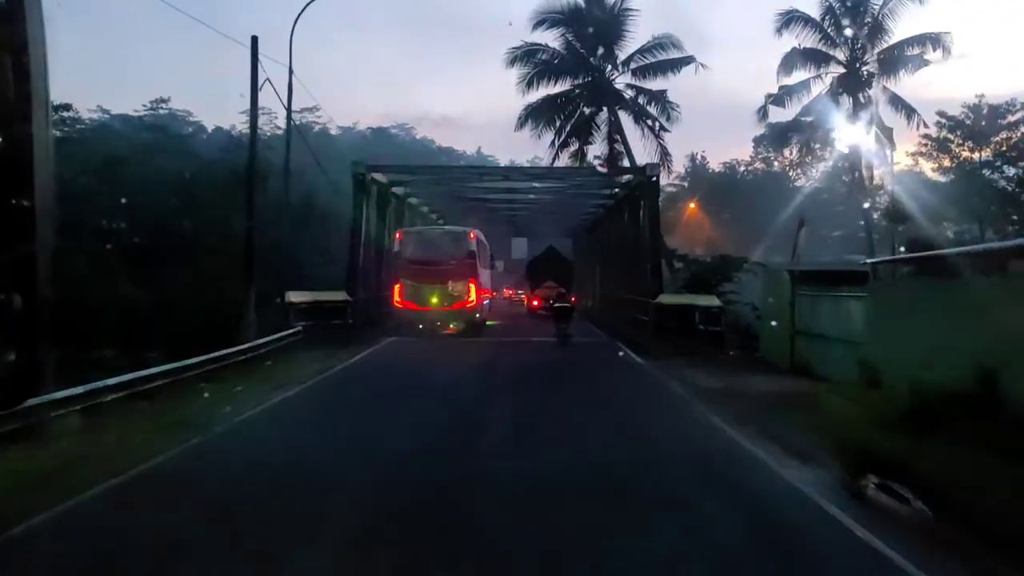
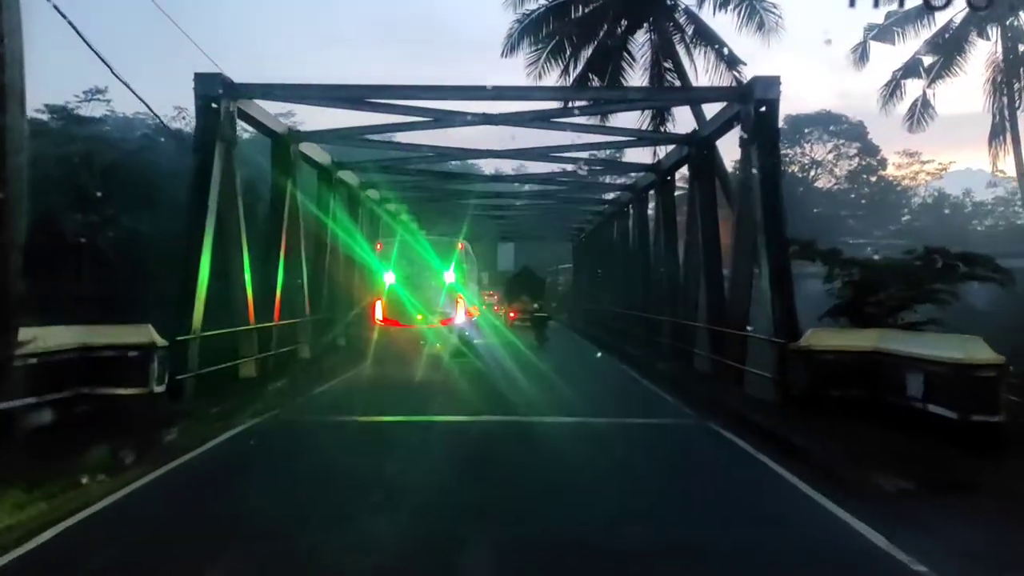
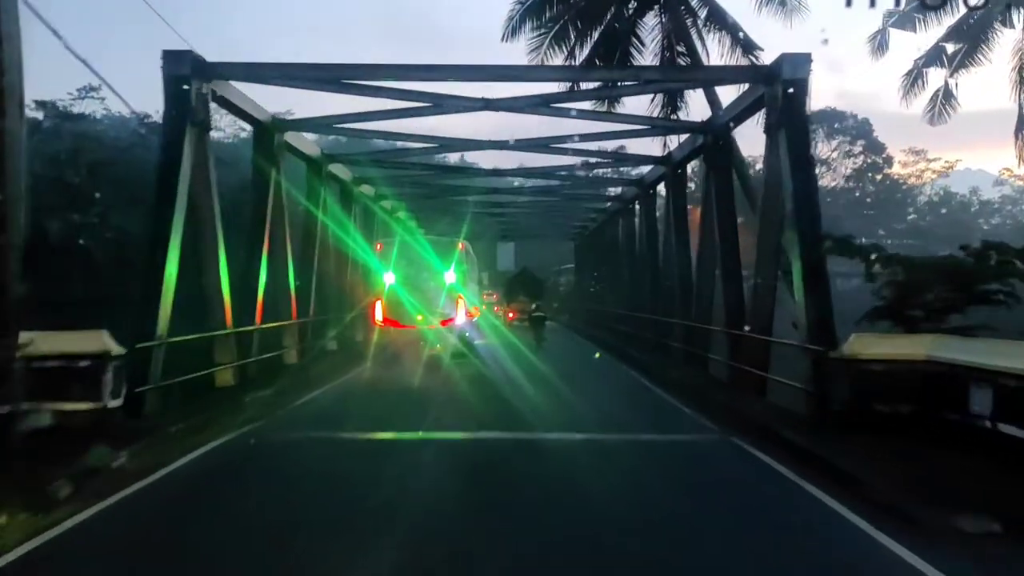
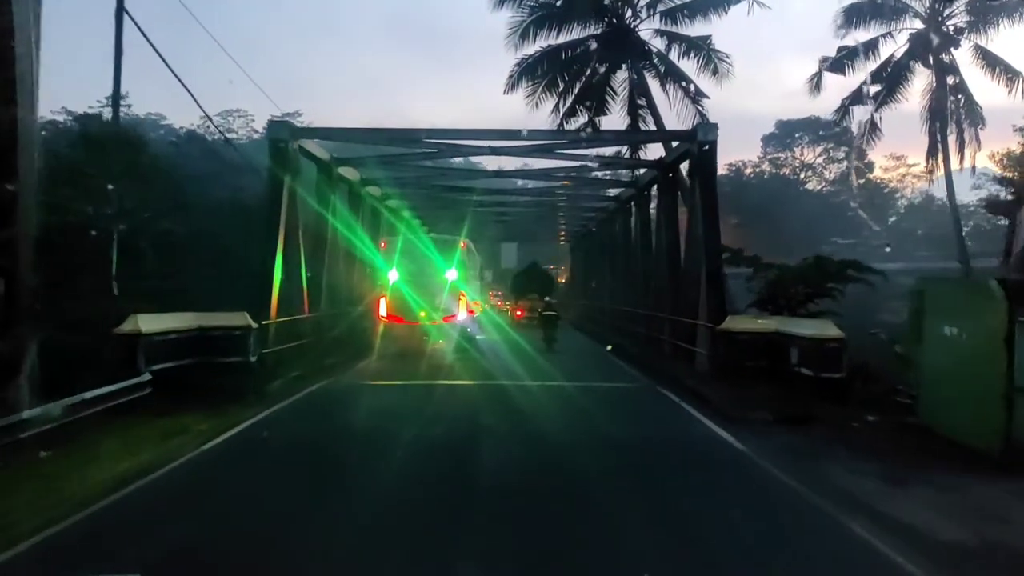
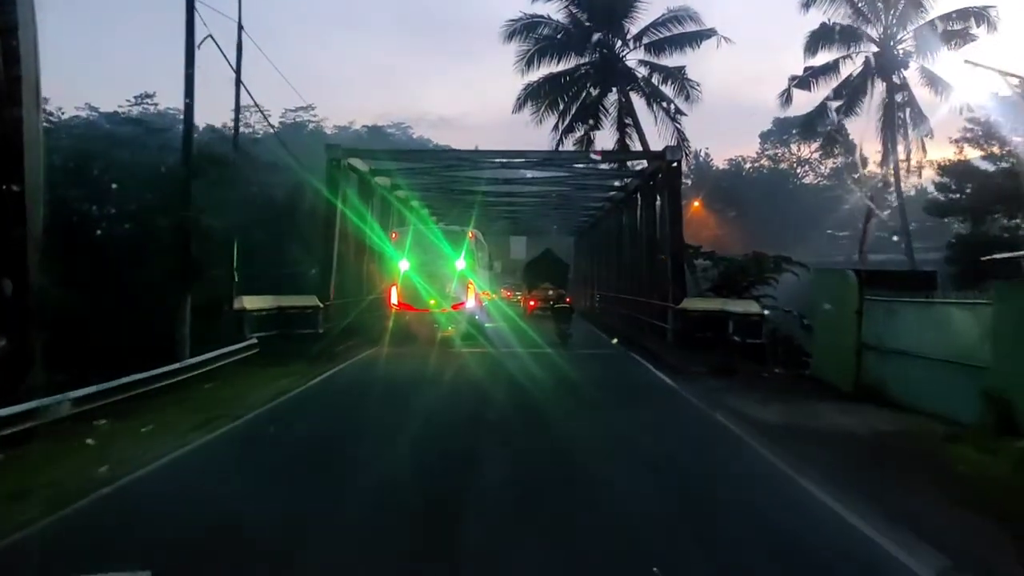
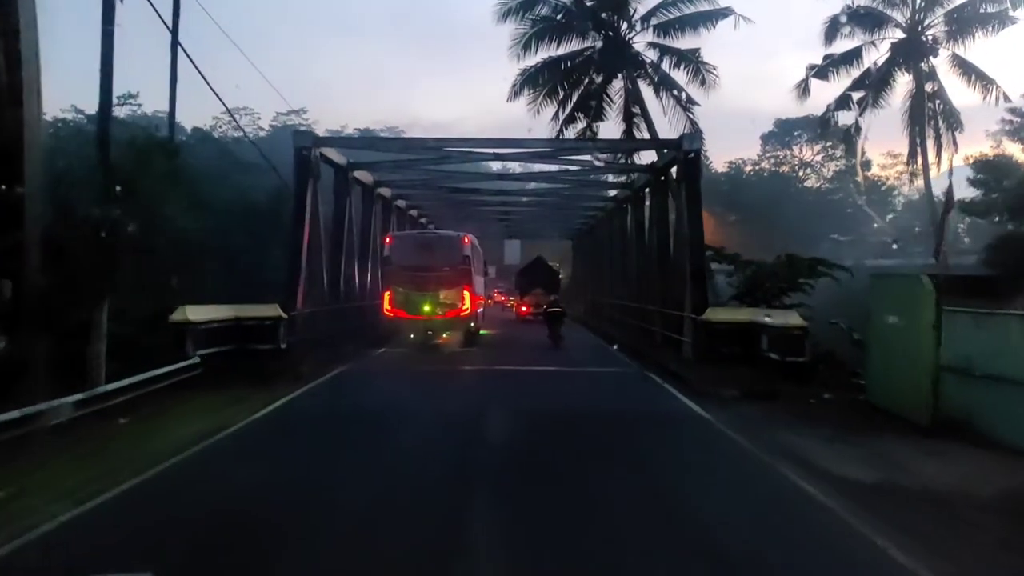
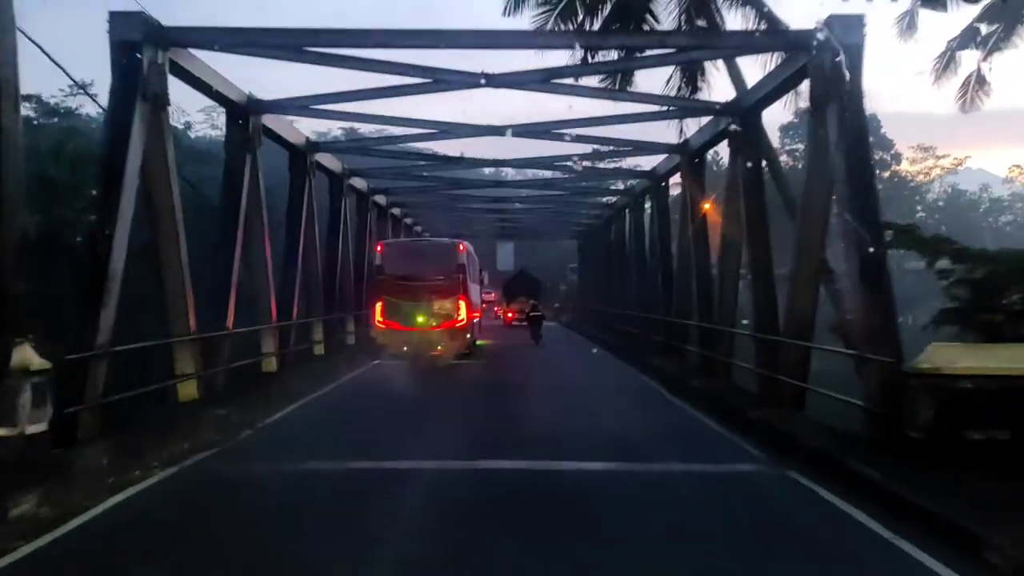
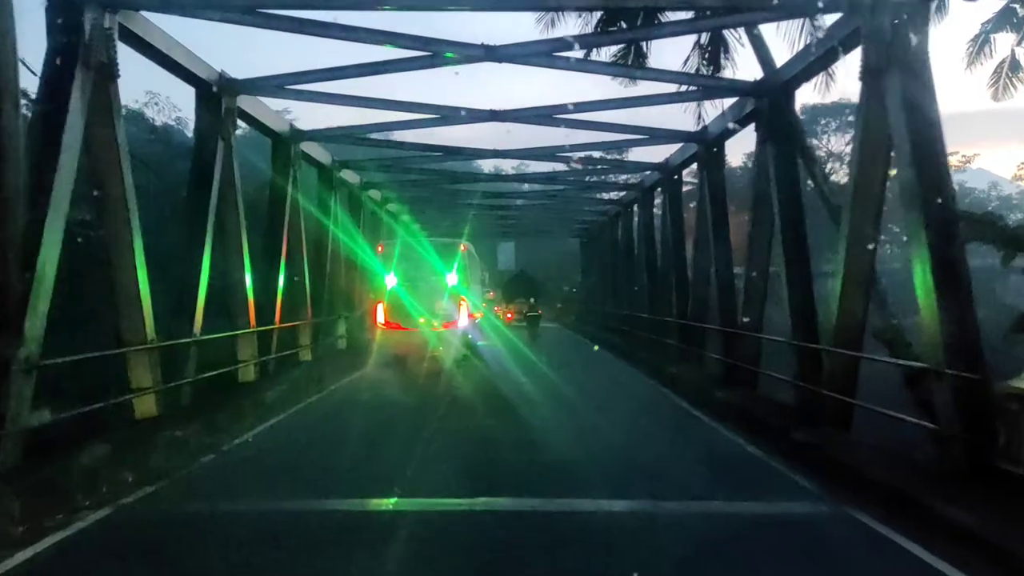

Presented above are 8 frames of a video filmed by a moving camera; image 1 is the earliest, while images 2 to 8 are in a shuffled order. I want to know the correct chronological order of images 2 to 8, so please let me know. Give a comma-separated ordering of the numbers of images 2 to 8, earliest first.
5, 6, 4, 2, 3, 7, 8
